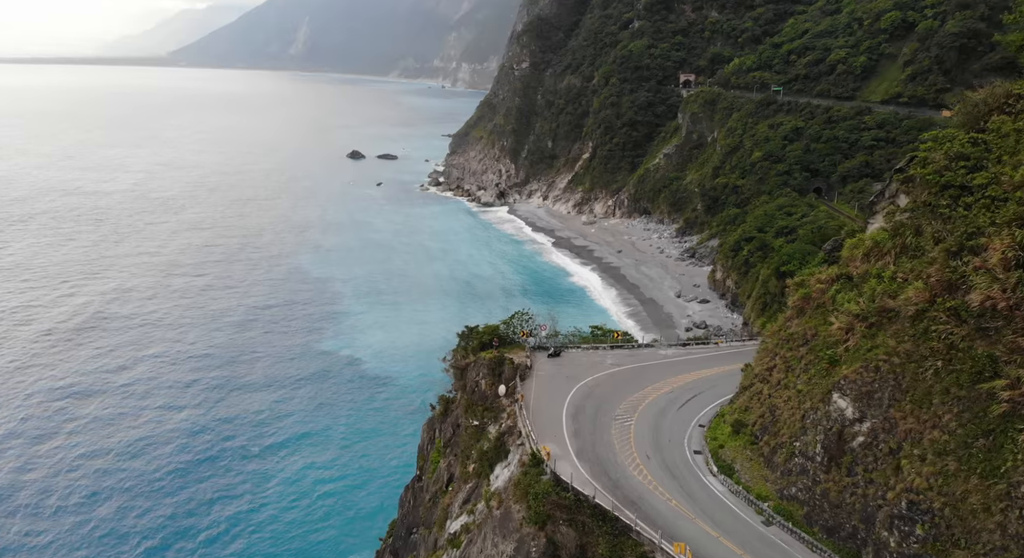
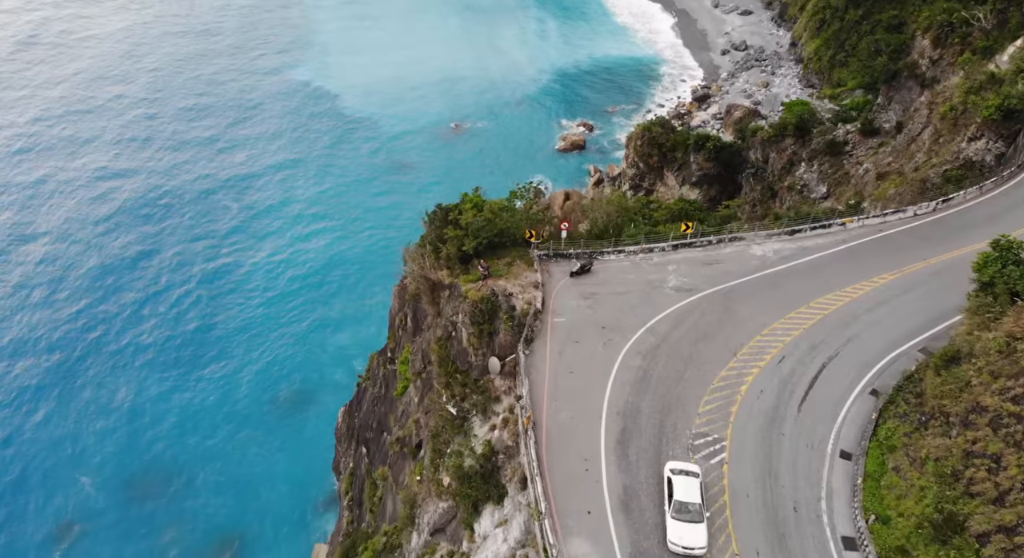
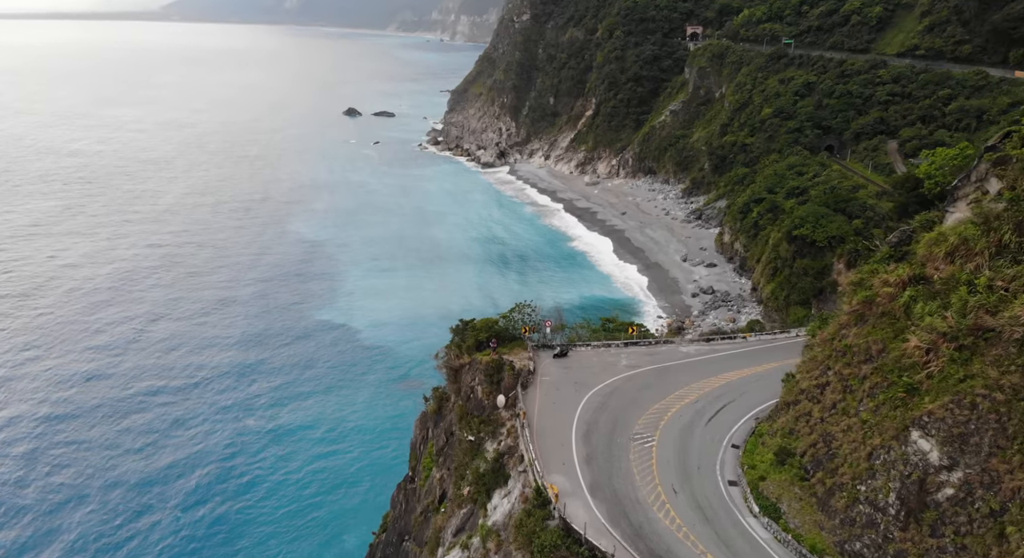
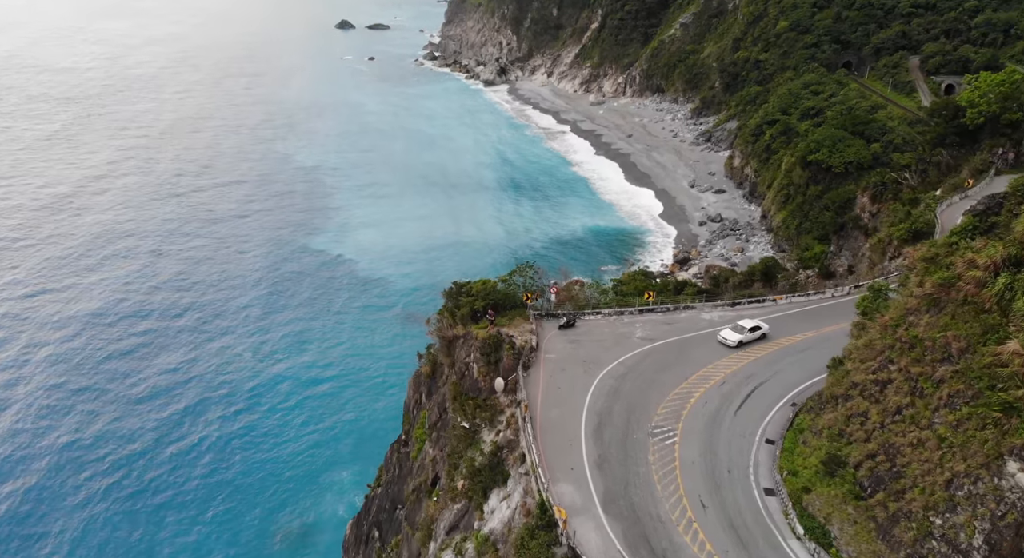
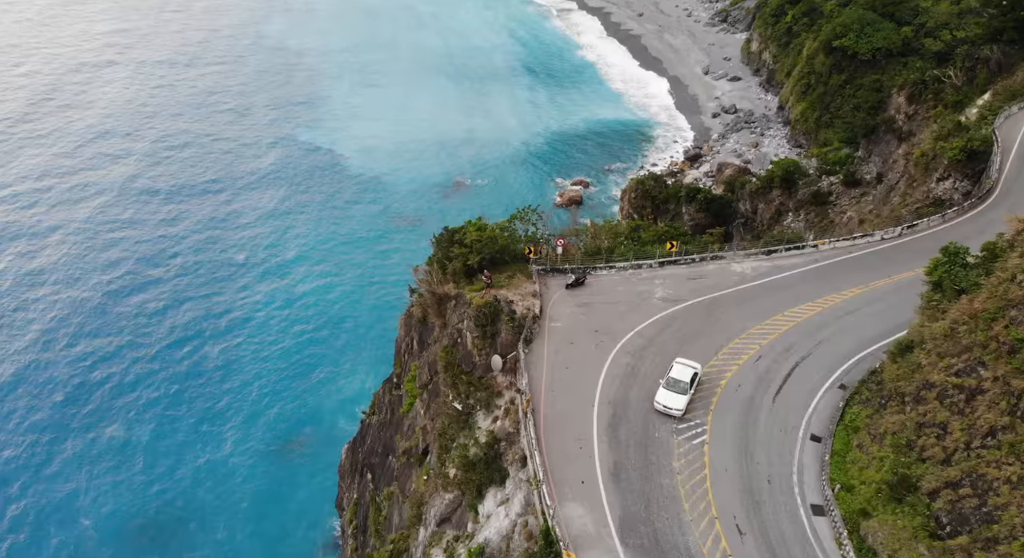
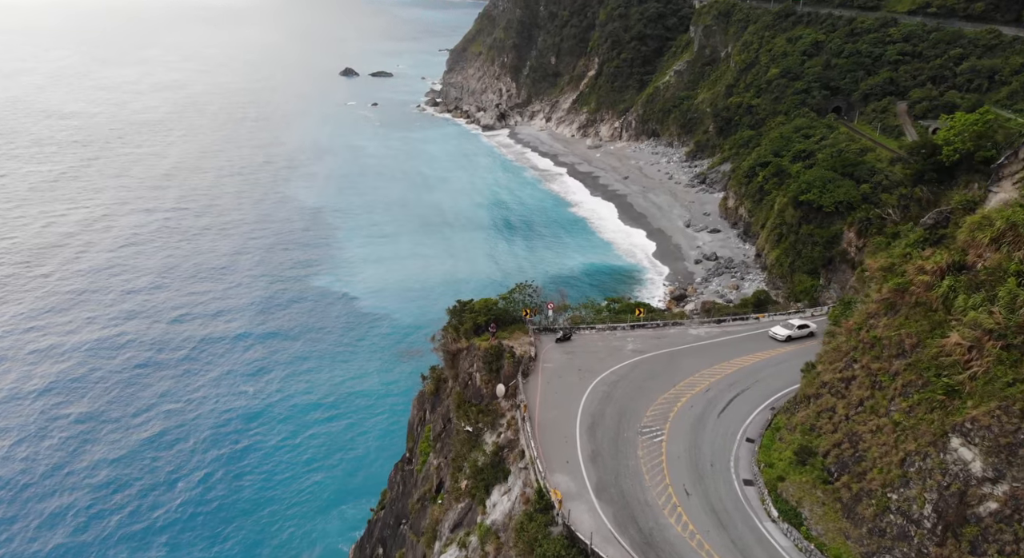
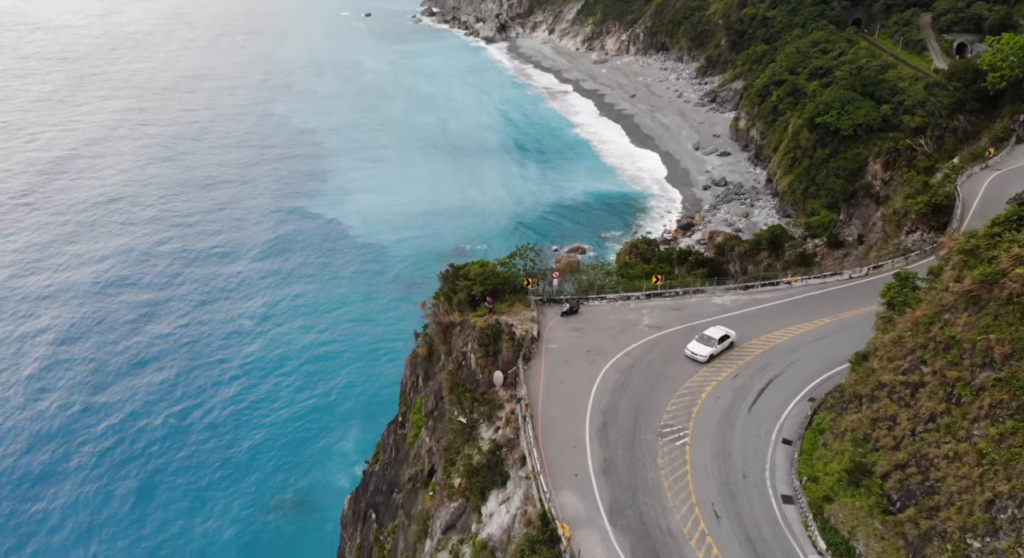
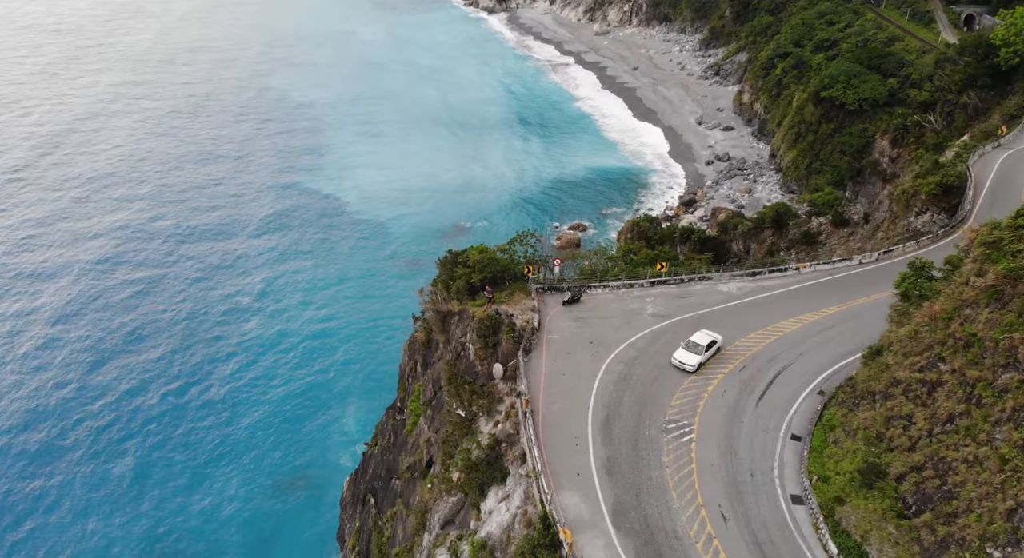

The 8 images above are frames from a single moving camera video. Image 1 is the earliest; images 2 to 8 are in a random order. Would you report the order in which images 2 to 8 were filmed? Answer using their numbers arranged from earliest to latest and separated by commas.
3, 6, 4, 7, 8, 5, 2
